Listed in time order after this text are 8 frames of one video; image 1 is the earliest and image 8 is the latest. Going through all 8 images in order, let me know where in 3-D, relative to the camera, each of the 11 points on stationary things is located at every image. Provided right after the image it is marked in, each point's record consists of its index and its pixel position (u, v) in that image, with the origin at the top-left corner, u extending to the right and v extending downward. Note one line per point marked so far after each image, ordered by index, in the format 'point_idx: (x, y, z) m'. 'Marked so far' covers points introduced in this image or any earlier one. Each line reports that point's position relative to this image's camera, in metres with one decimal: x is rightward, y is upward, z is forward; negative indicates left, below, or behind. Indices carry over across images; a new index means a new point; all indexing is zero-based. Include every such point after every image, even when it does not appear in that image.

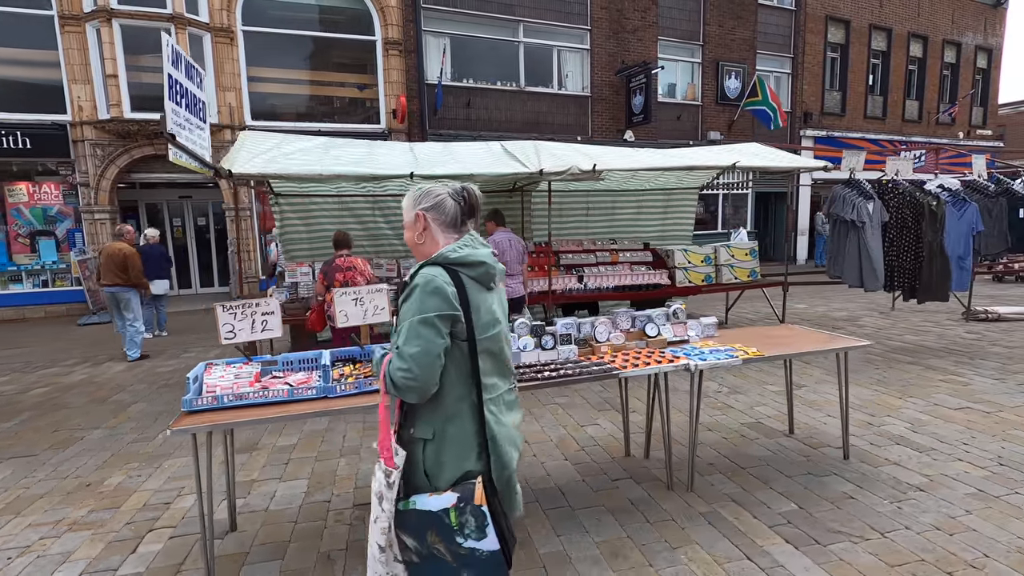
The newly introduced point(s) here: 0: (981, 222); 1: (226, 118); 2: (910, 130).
0: (+5.5, +0.8, +6.1) m
1: (-5.8, +3.4, +10.6) m
2: (+14.2, +5.6, +18.7) m
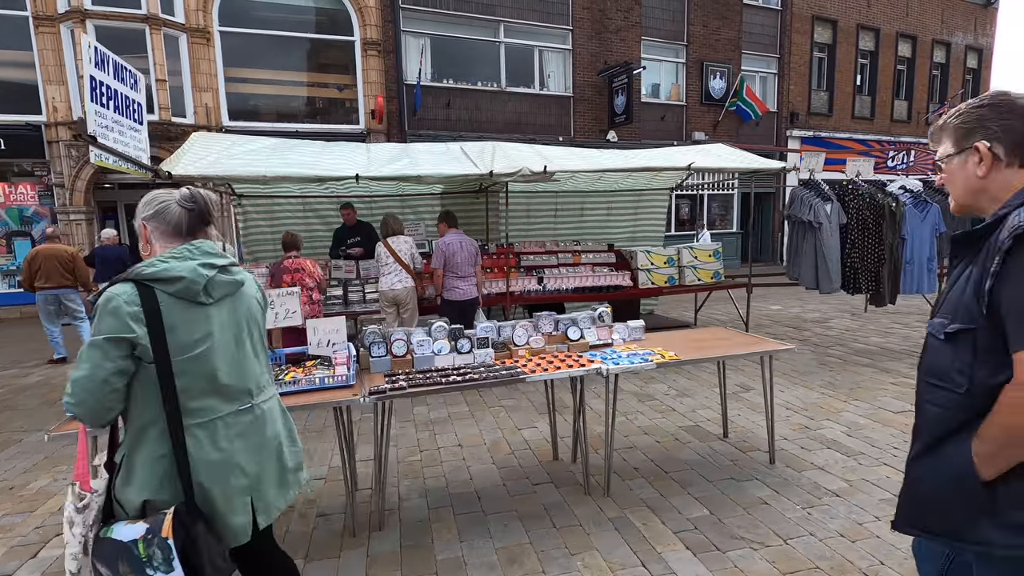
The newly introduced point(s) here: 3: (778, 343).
0: (+5.0, +0.7, +6.1) m
1: (-6.2, +3.4, +10.6) m
2: (+13.8, +5.6, +18.7) m
3: (+1.7, -0.4, +3.3) m
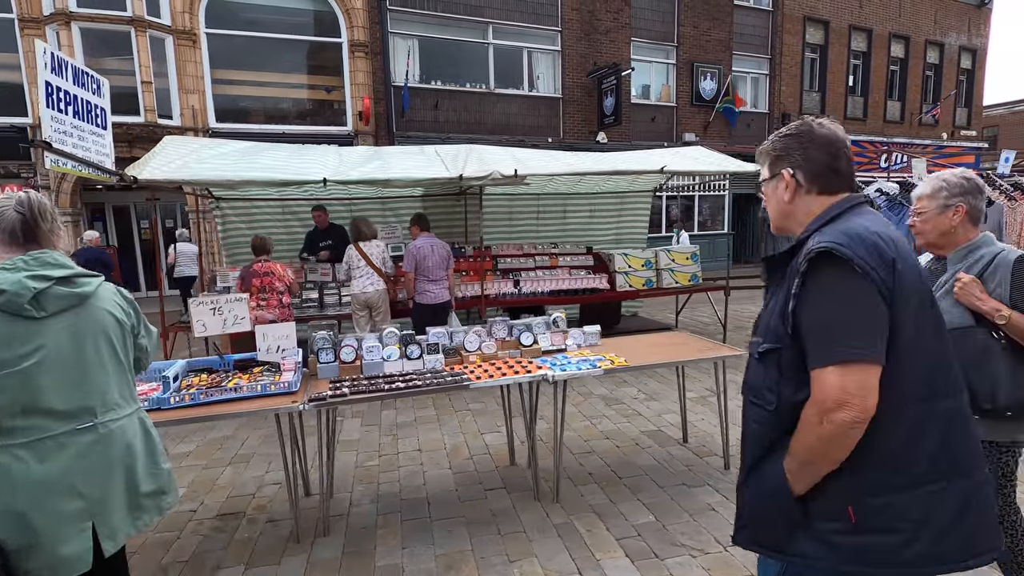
0: (+4.7, +0.7, +6.1) m
1: (-6.5, +3.4, +10.6) m
2: (+13.5, +5.6, +18.7) m
3: (+1.4, -0.4, +3.3) m
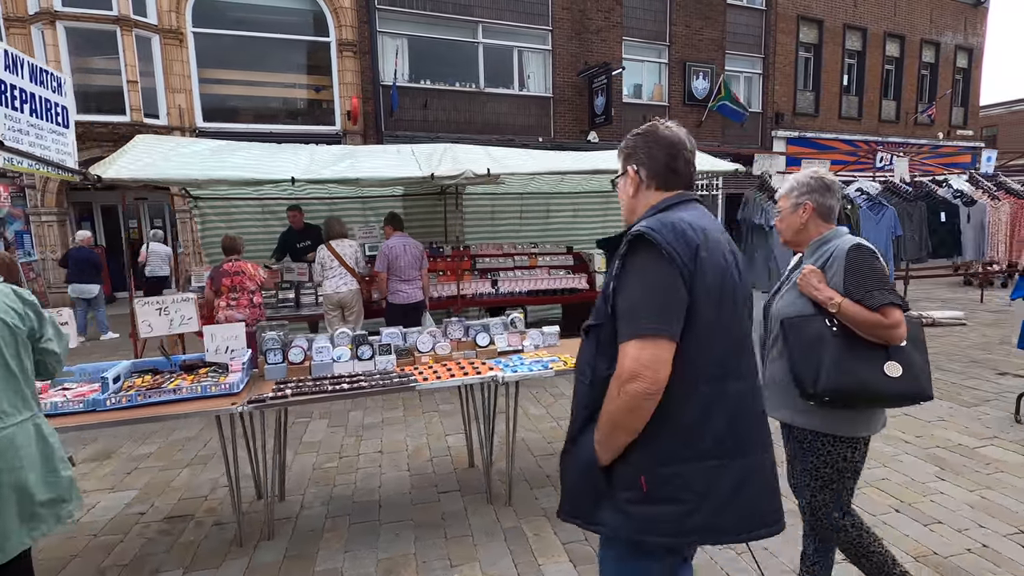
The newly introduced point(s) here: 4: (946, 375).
0: (+4.4, +0.7, +6.0) m
1: (-6.8, +3.4, +10.6) m
2: (+13.3, +5.6, +18.6) m
3: (+1.1, -0.4, +3.3) m
4: (+4.2, -0.8, +5.1) m
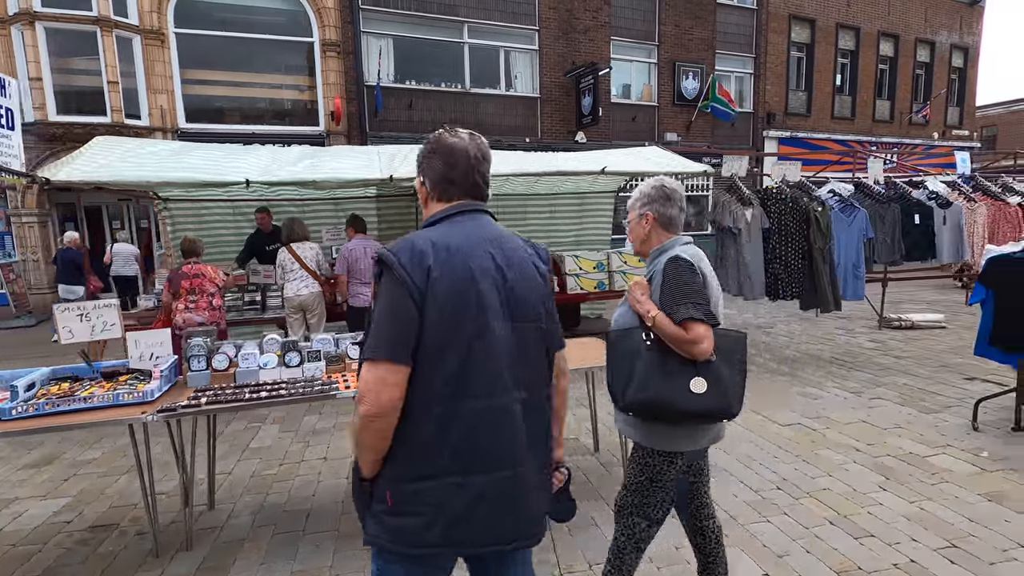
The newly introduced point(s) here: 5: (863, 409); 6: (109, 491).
0: (+4.1, +0.7, +5.9) m
1: (-7.1, +3.4, +10.6) m
2: (+13.0, +5.5, +18.5) m
3: (+0.7, -0.4, +3.2) m
4: (+3.9, -0.9, +5.1) m
5: (+2.9, -1.0, +4.3) m
6: (-2.6, -1.3, +3.4) m
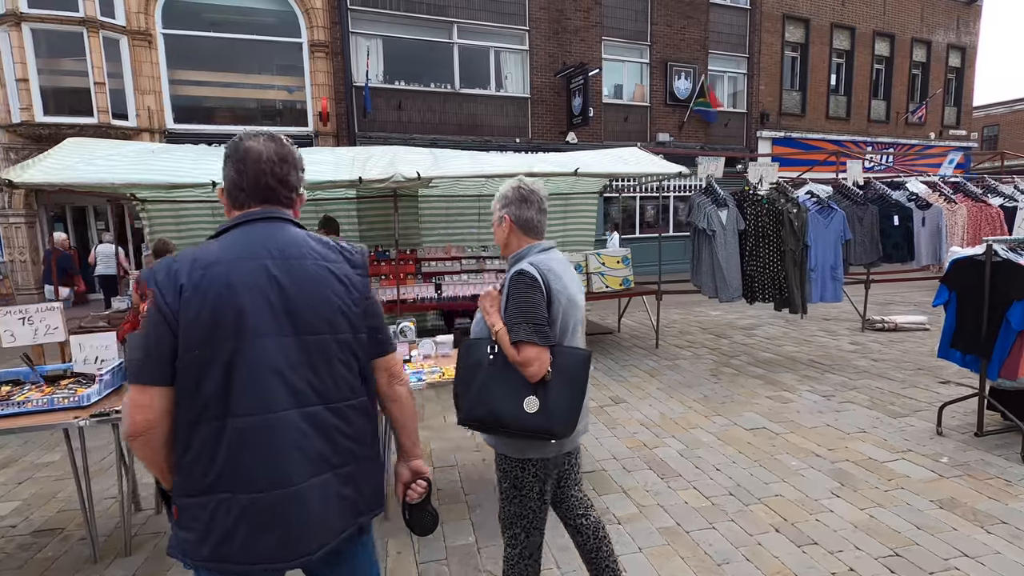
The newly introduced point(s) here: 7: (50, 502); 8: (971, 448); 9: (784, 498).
0: (+3.8, +0.7, +5.9) m
1: (-7.4, +3.4, +10.6) m
2: (+12.7, +5.5, +18.4) m
3: (+0.4, -0.4, +3.2) m
4: (+3.6, -0.9, +5.0) m
5: (+2.6, -1.0, +4.3) m
6: (-2.9, -1.3, +3.4) m
7: (-2.9, -1.3, +3.3) m
8: (+3.1, -1.1, +3.5) m
9: (+1.6, -1.2, +3.0) m
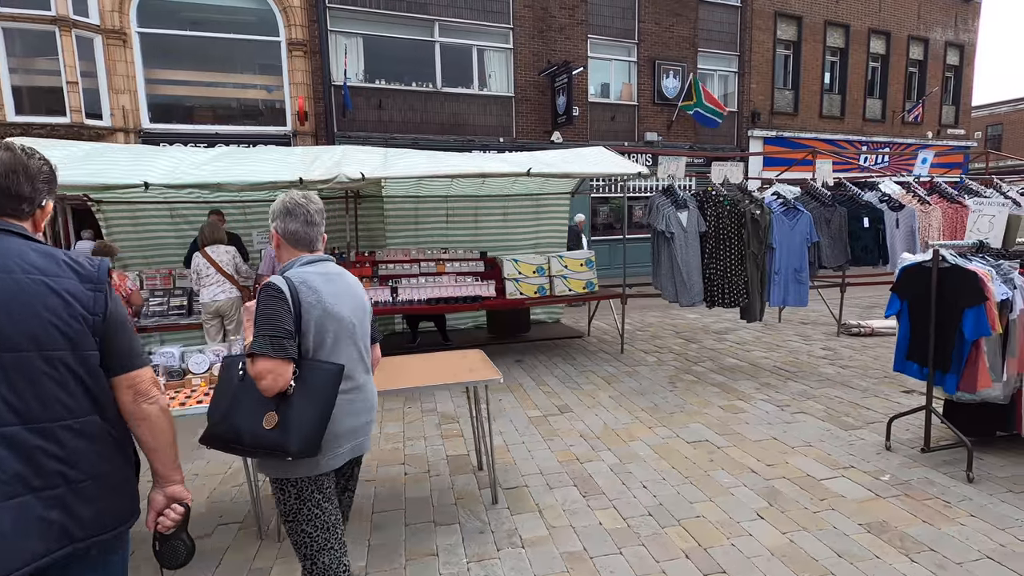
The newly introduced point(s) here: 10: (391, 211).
0: (+3.3, +0.6, +5.7) m
1: (-7.8, +3.3, +10.5) m
2: (+12.4, +5.4, +18.1) m
3: (-0.1, -0.5, +3.0) m
4: (+3.1, -1.0, +4.8) m
5: (+2.1, -1.1, +4.1) m
6: (-3.4, -1.4, +3.2) m
7: (-3.4, -1.4, +3.1) m
8: (+2.6, -1.1, +3.3) m
9: (+1.0, -1.3, +2.8) m
10: (-1.7, +1.1, +7.5) m
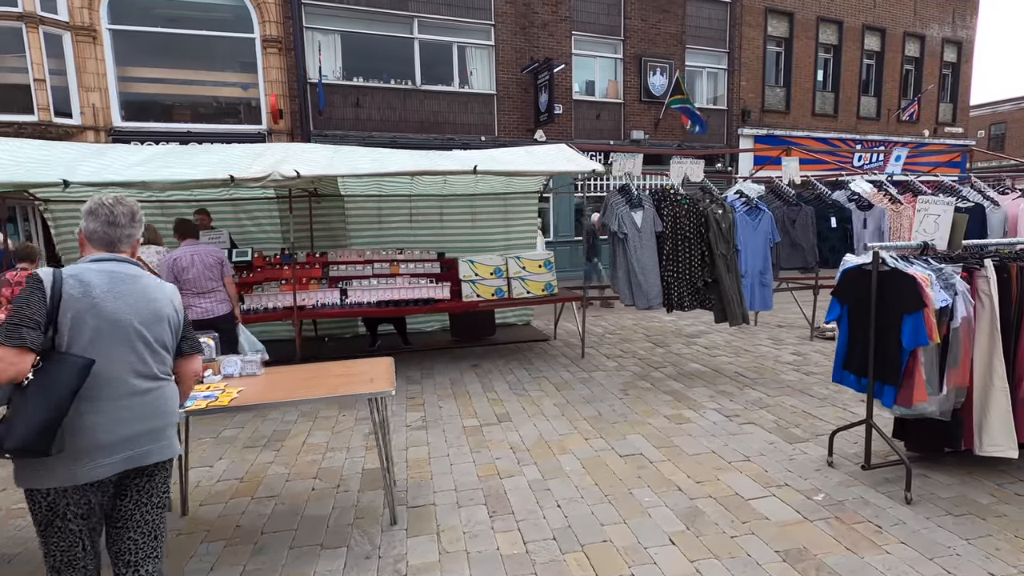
0: (+2.8, +0.6, +5.4) m
1: (-8.3, +3.3, +10.3) m
2: (+12.0, +5.4, +17.8) m
3: (-0.6, -0.5, +2.8) m
4: (+2.5, -1.0, +4.6) m
5: (+1.6, -1.1, +3.9) m
6: (-3.9, -1.4, +3.0) m
7: (-3.9, -1.4, +3.0) m
8: (+2.0, -1.2, +3.1) m
9: (+0.5, -1.3, +2.6) m
10: (-2.2, +1.1, +7.3) m
